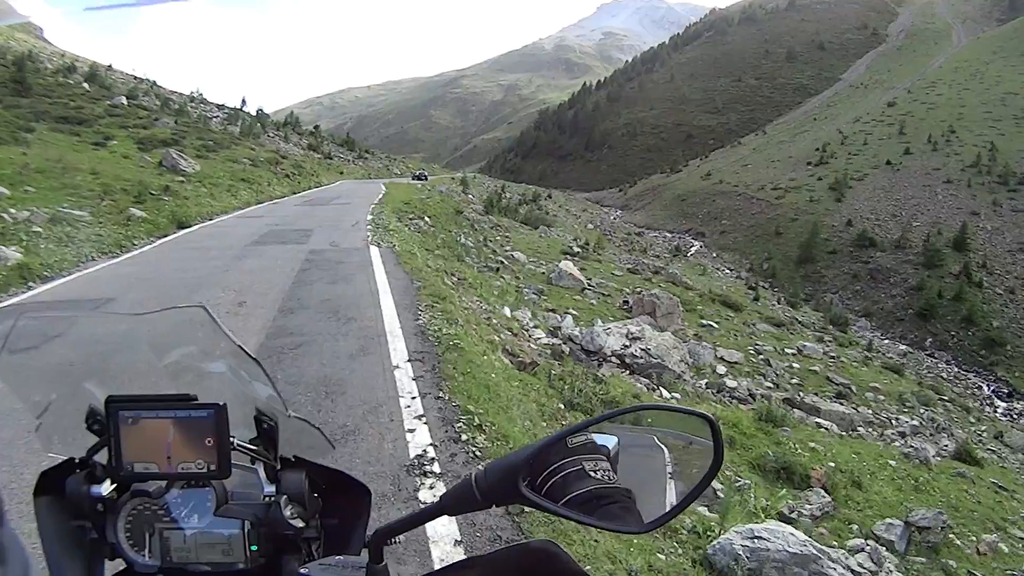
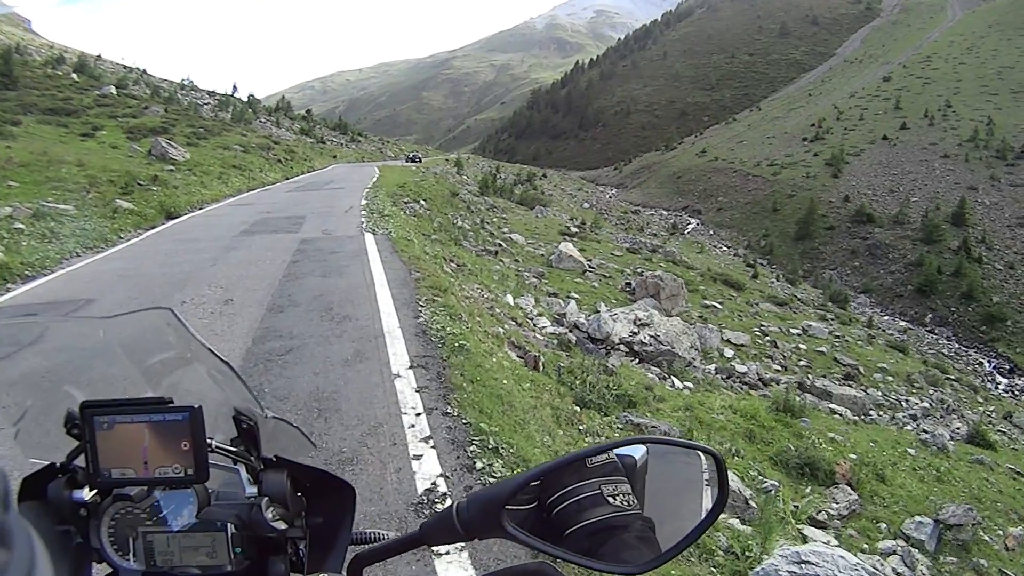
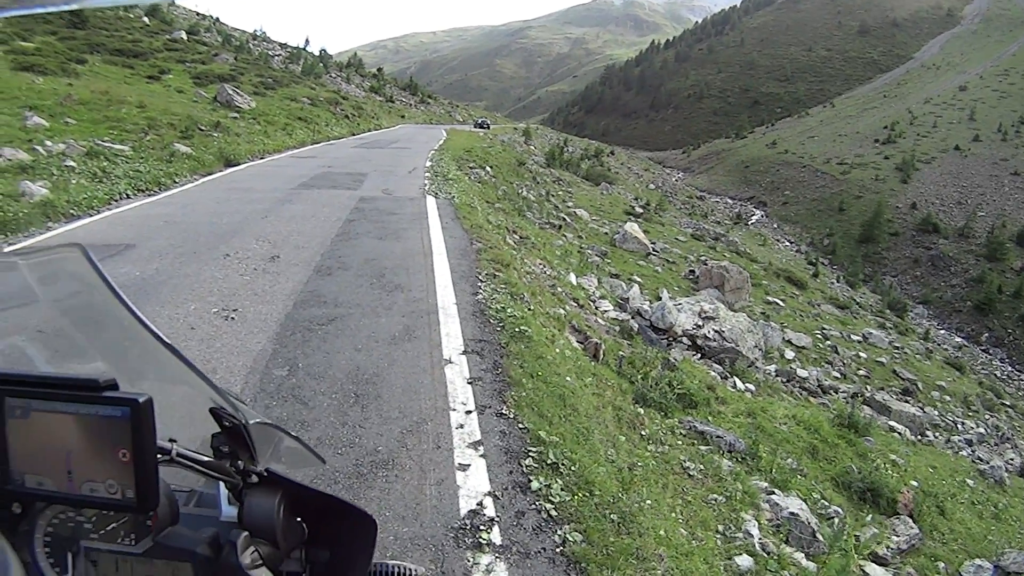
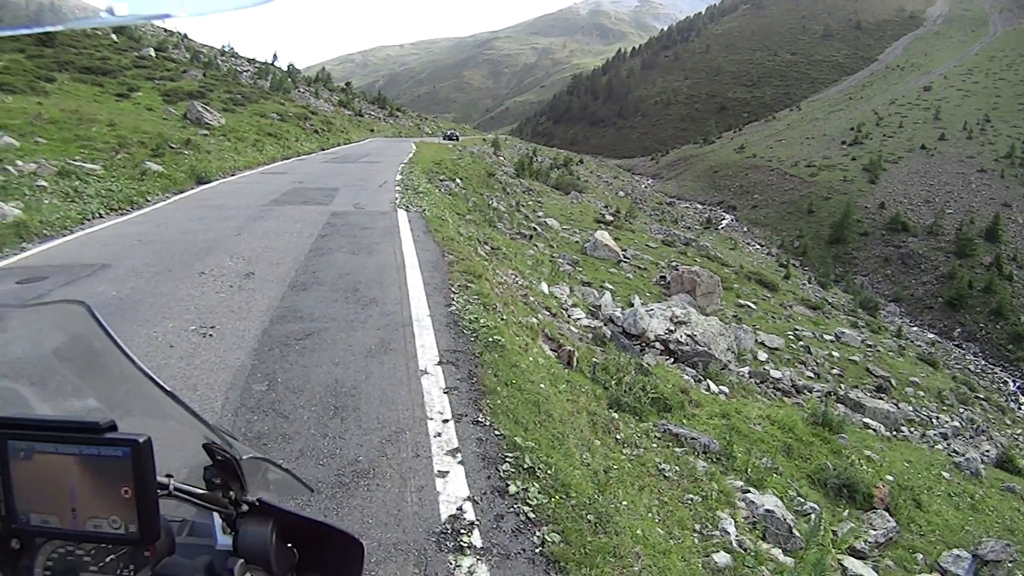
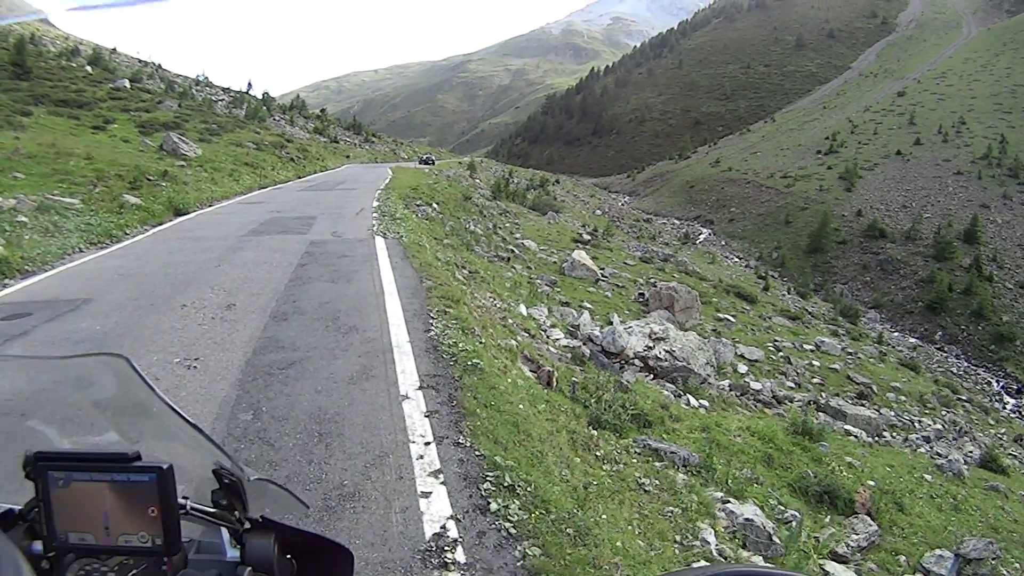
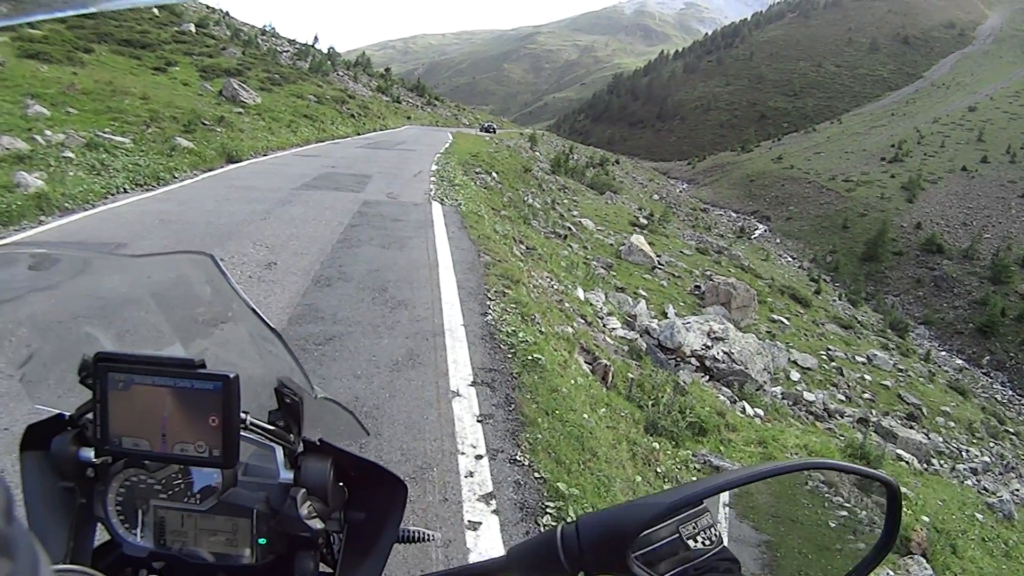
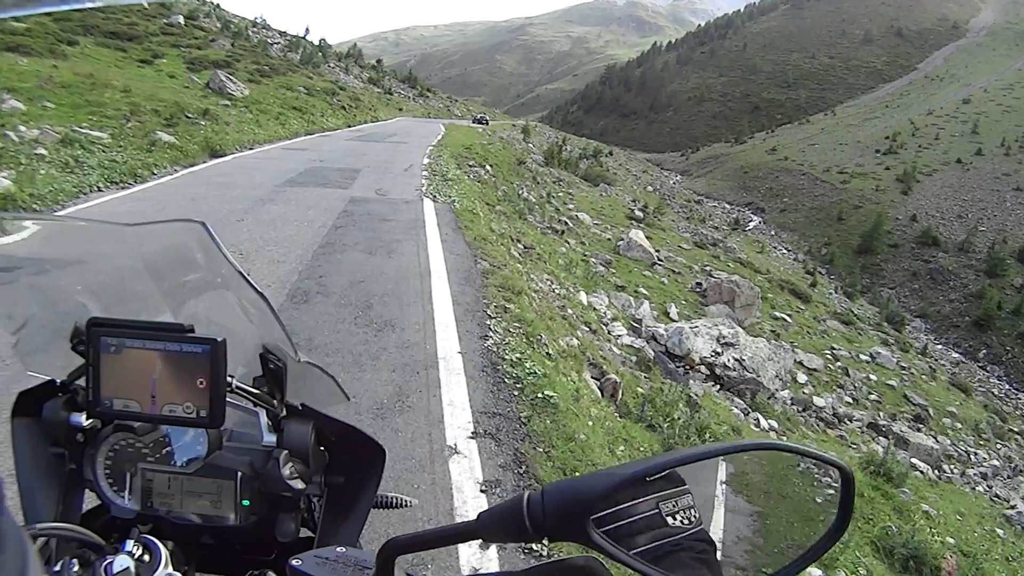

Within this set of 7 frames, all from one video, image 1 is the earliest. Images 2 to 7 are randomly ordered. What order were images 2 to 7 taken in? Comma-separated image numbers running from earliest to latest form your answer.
2, 5, 4, 3, 6, 7
